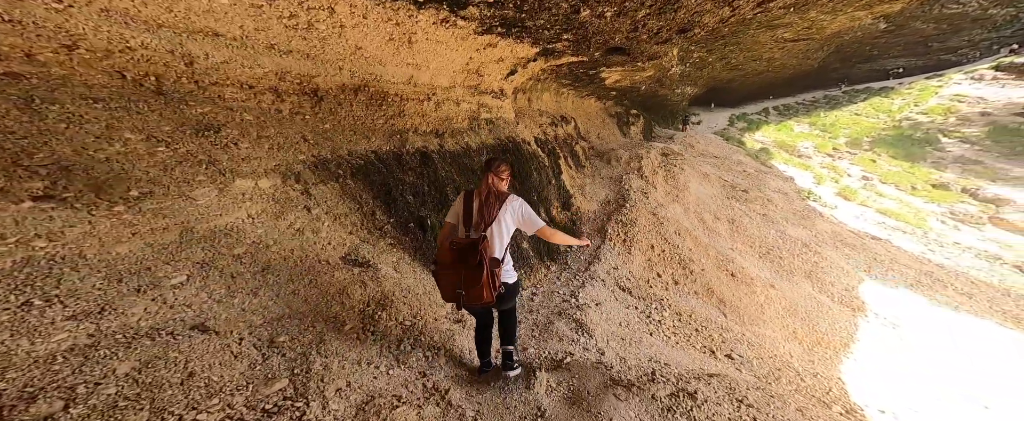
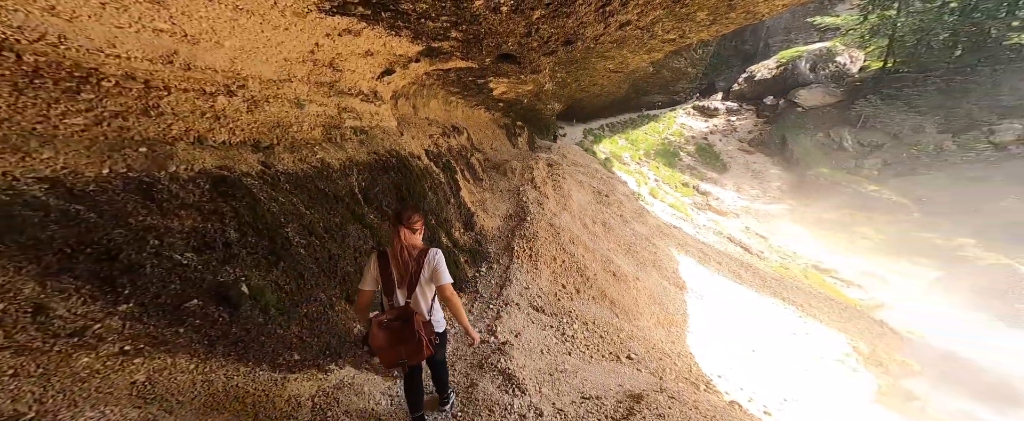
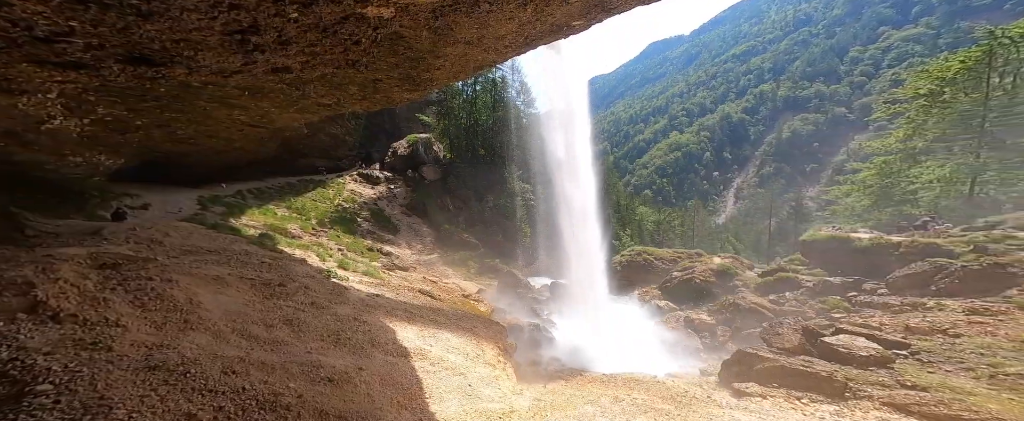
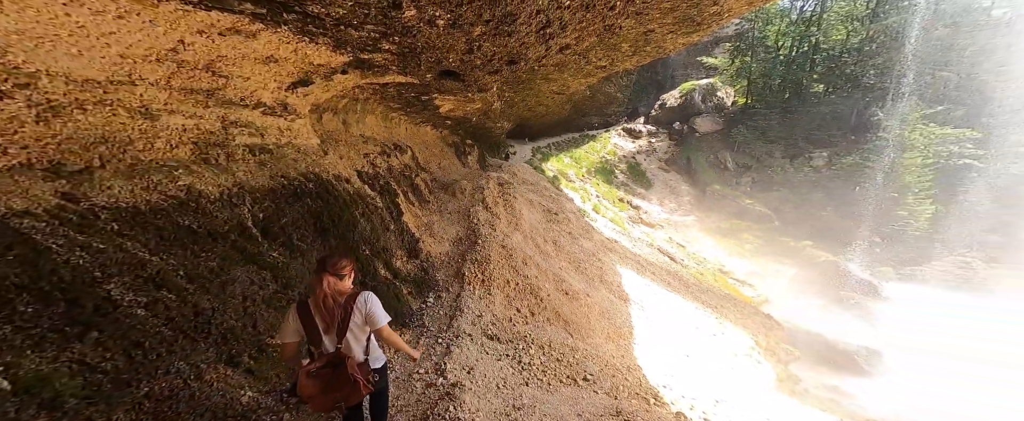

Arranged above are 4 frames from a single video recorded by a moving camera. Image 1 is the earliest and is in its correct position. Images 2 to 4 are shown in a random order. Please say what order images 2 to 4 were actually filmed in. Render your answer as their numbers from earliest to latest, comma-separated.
2, 4, 3
